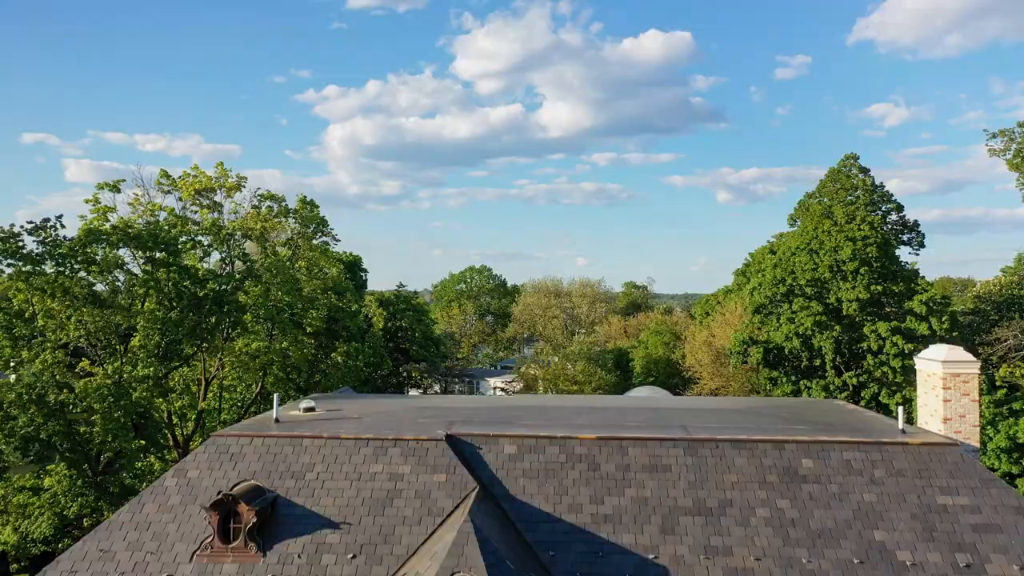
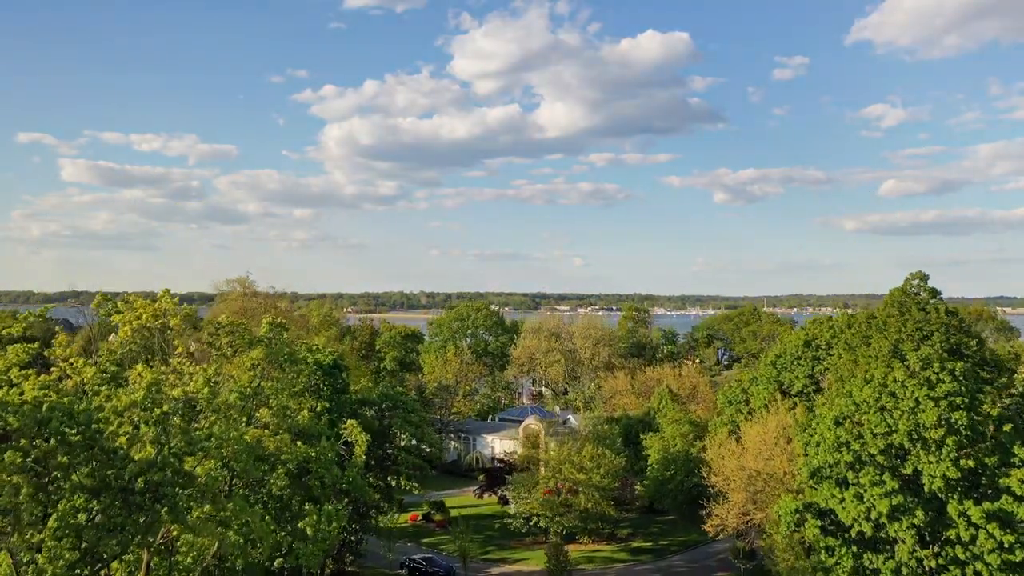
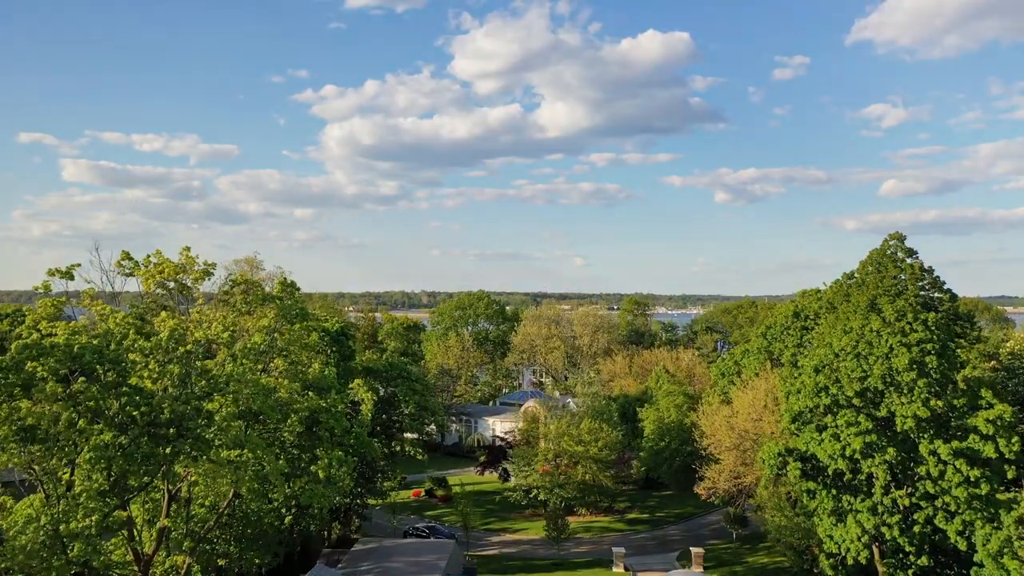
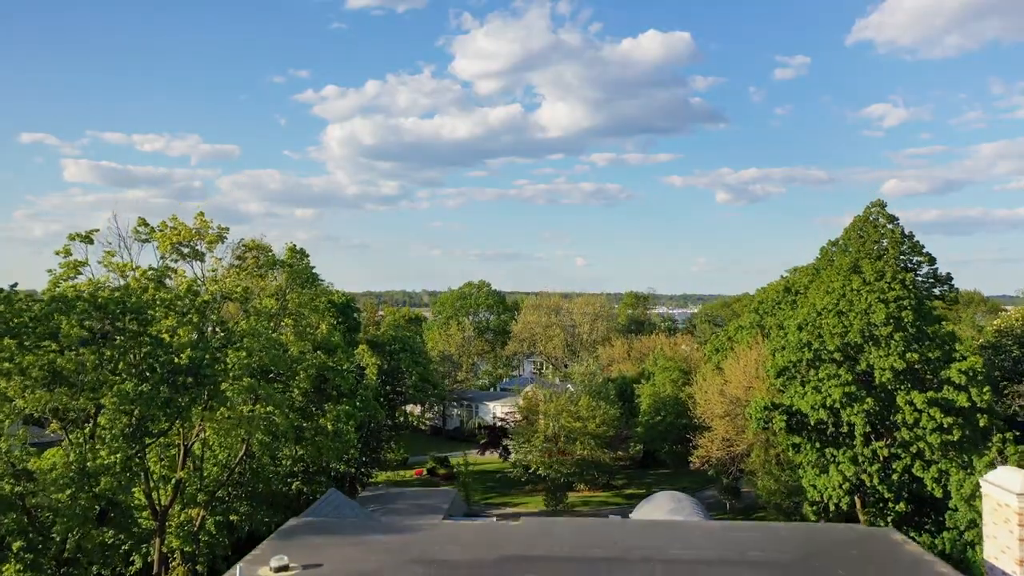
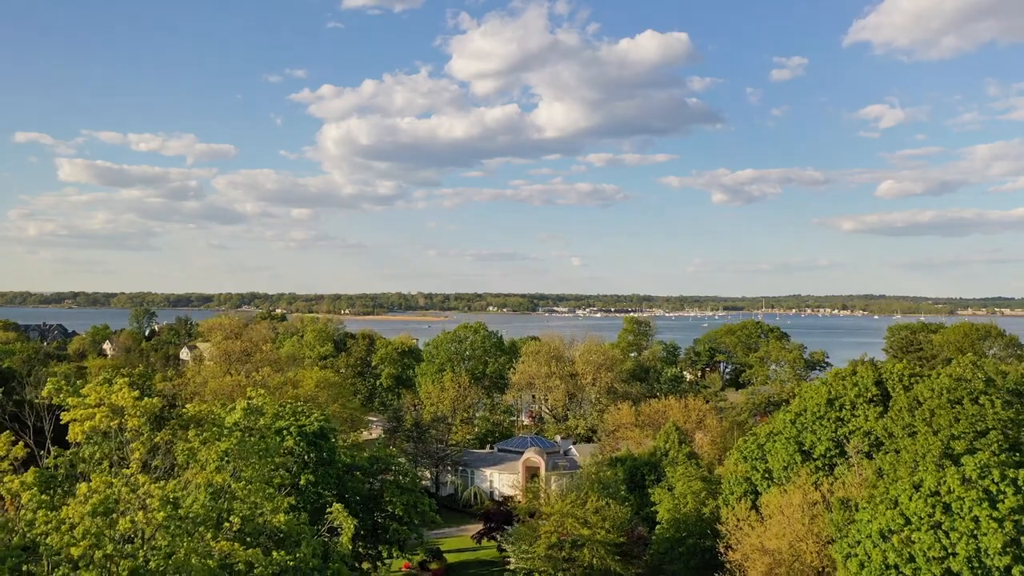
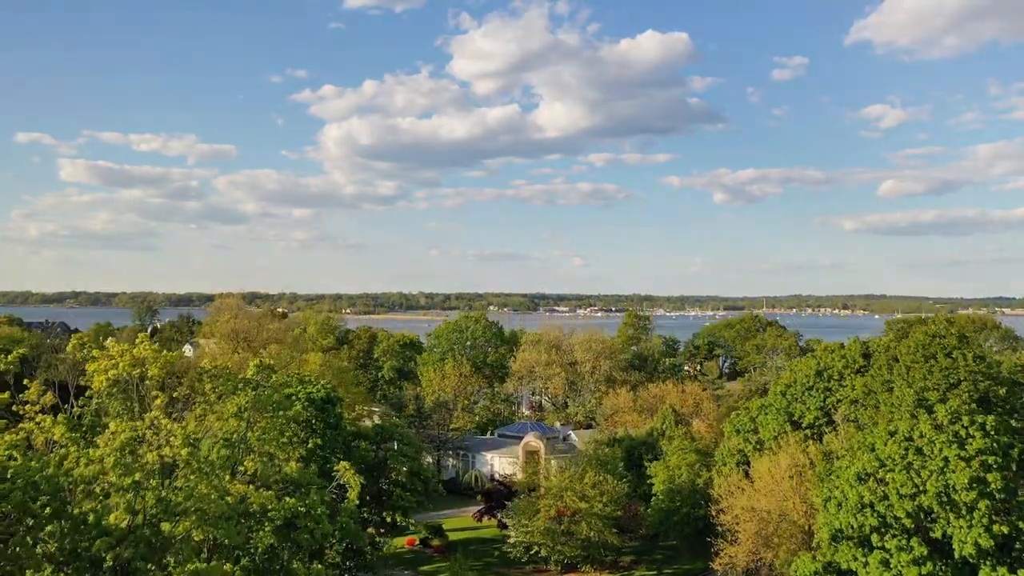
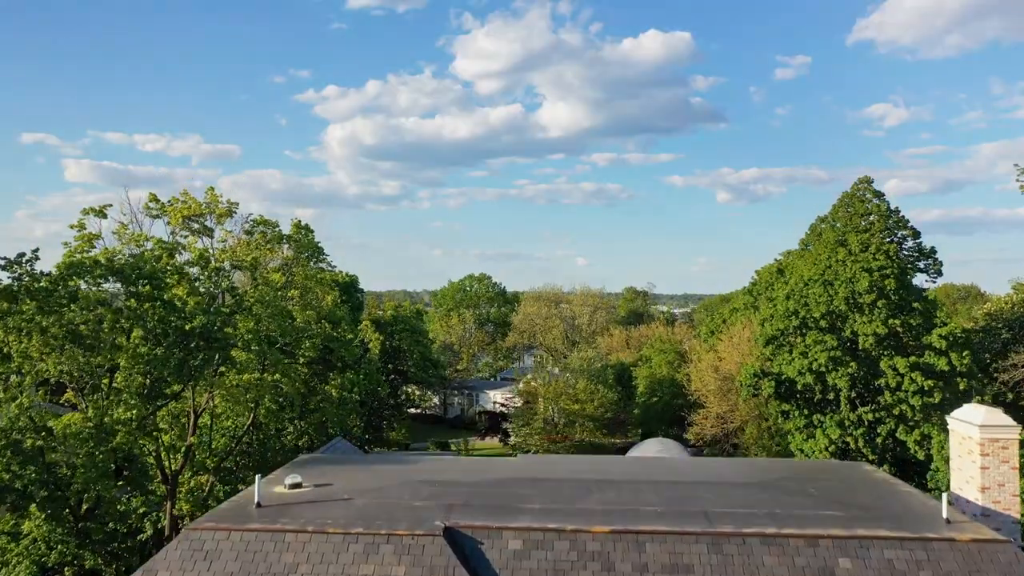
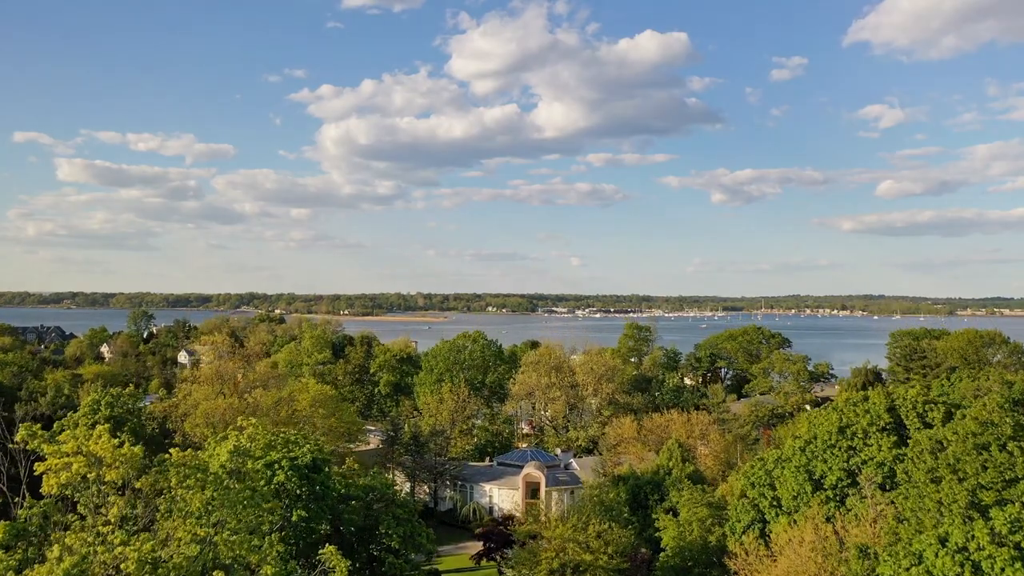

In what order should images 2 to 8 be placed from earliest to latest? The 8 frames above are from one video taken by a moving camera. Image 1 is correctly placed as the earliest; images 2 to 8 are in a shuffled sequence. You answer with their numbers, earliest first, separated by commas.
7, 4, 3, 2, 6, 5, 8
